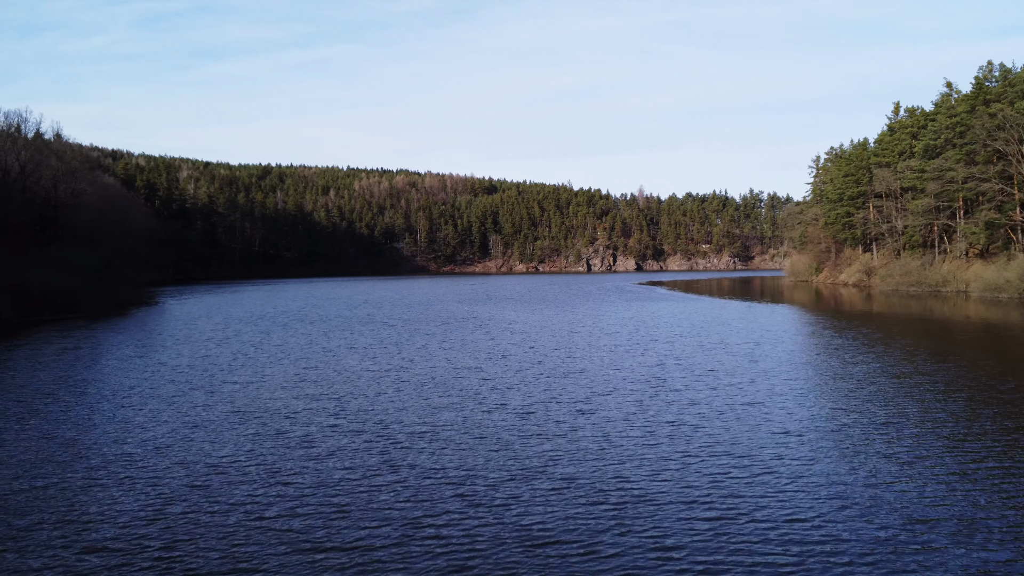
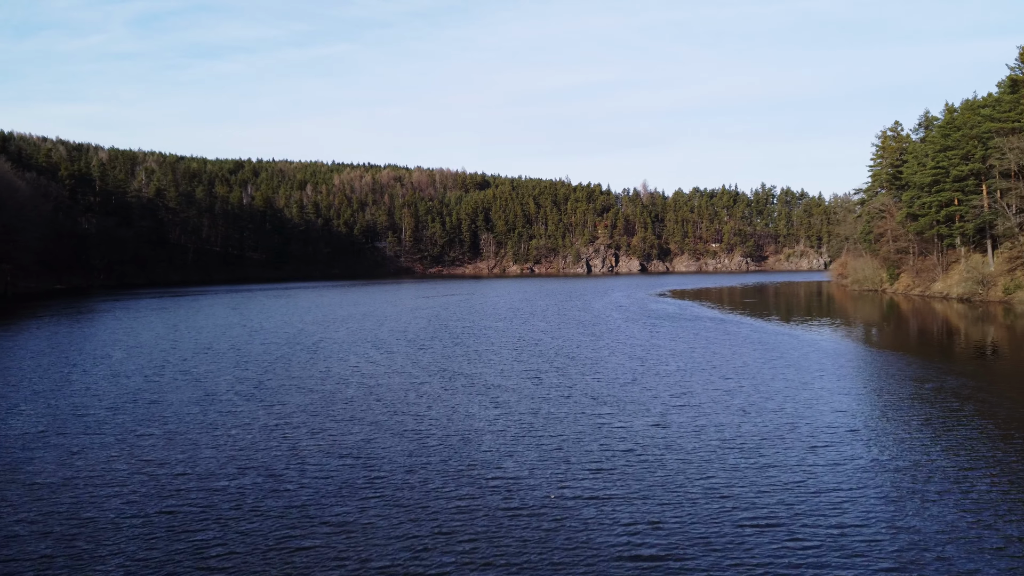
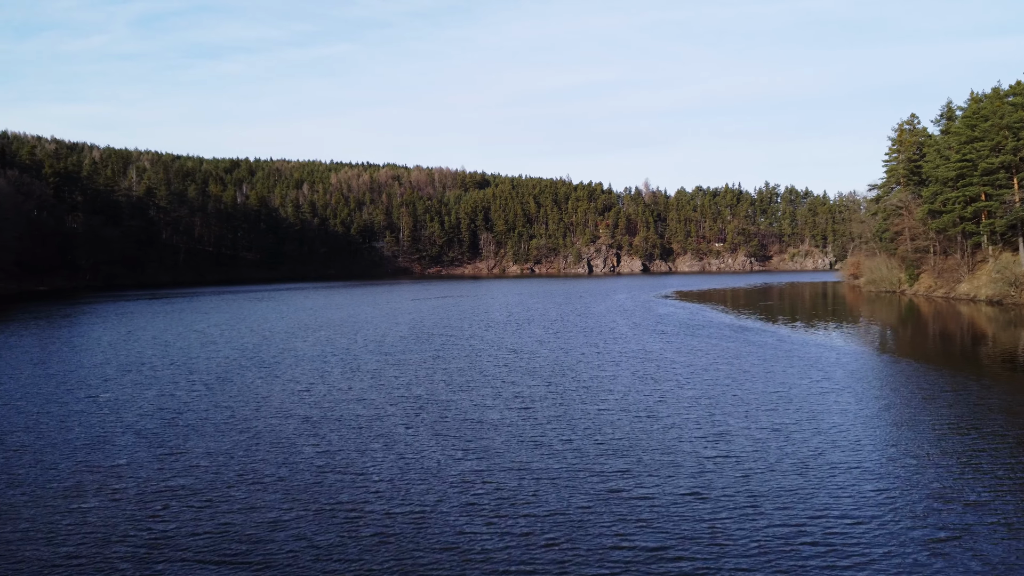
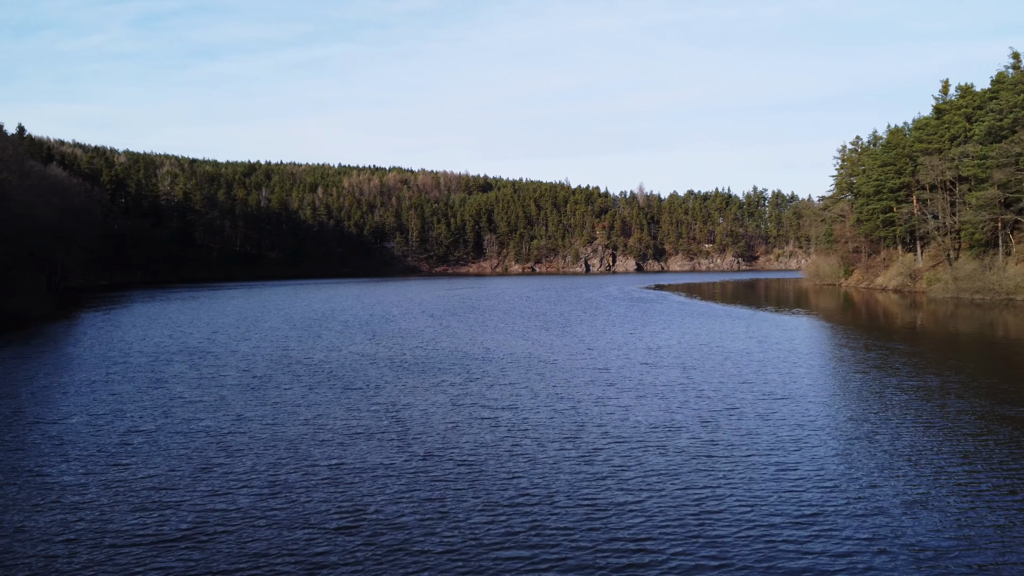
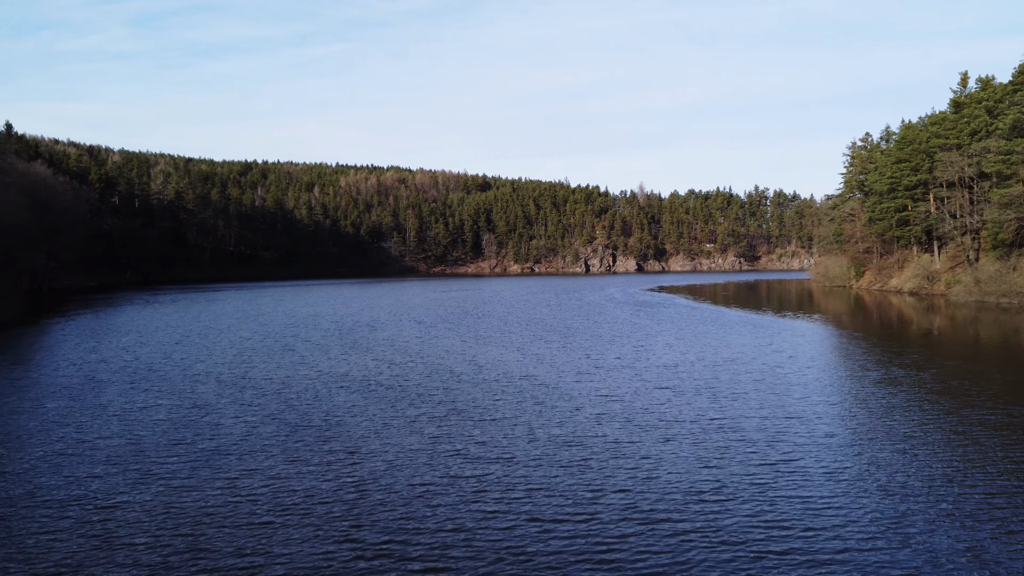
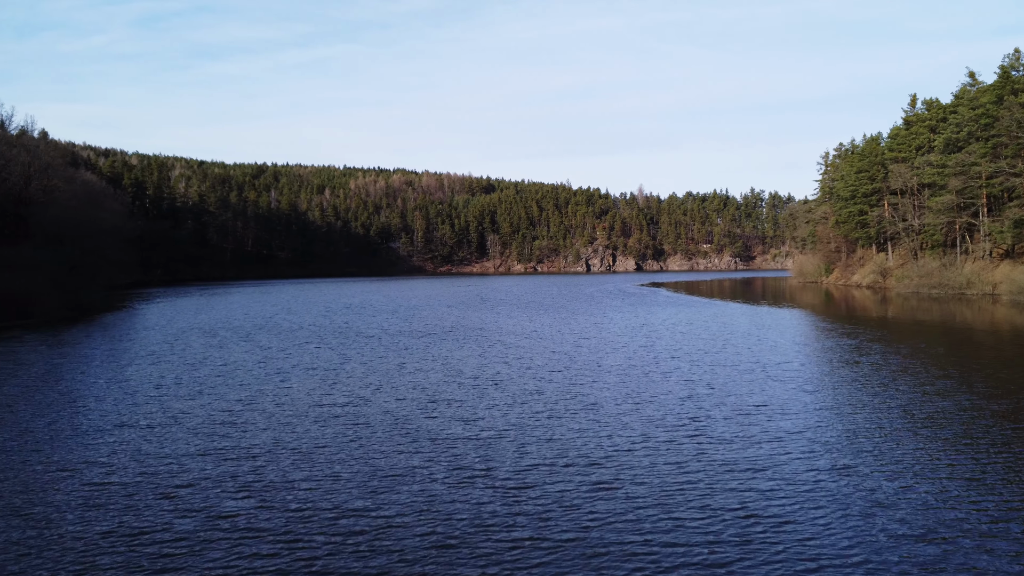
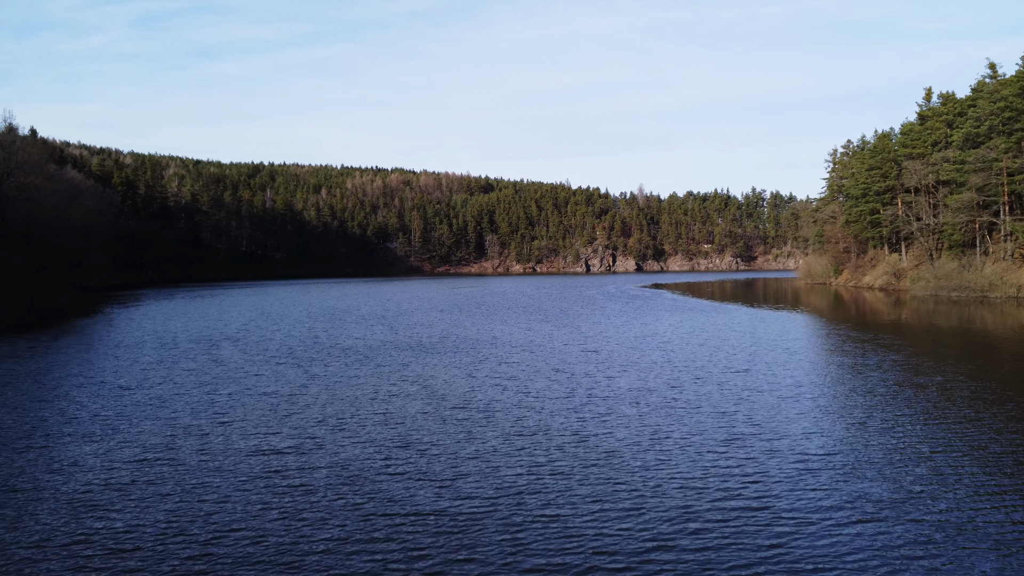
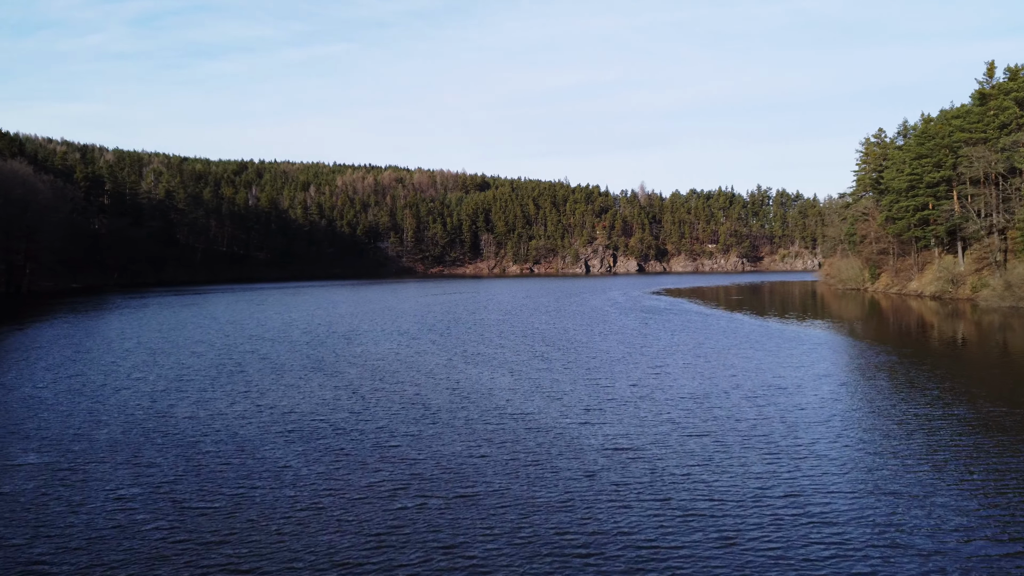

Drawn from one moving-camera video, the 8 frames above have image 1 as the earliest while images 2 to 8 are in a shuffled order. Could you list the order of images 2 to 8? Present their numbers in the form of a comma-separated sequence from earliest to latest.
6, 7, 4, 5, 8, 2, 3
